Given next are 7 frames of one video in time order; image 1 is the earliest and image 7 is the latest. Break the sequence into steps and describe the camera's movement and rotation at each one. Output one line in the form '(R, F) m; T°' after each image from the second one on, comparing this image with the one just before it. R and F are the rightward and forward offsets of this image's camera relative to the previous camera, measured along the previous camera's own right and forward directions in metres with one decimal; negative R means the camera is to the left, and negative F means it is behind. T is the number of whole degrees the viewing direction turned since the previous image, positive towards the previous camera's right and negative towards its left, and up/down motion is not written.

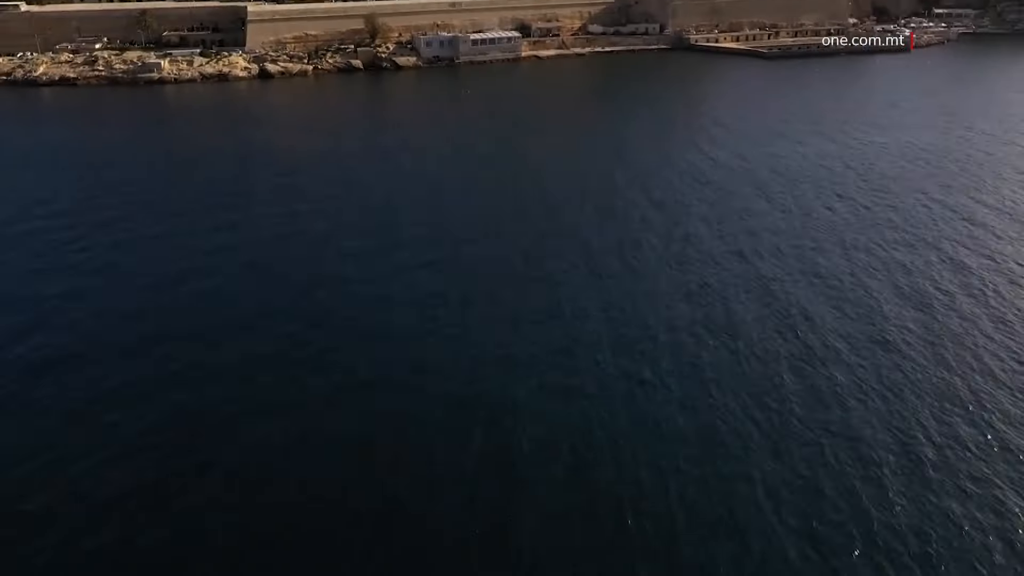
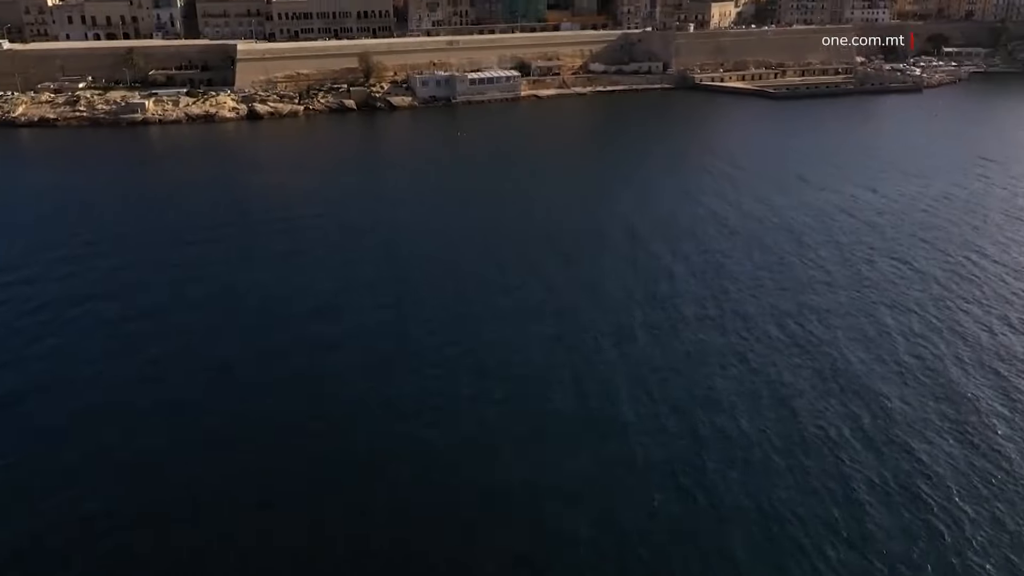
(-0.1, +1.3) m; 0°
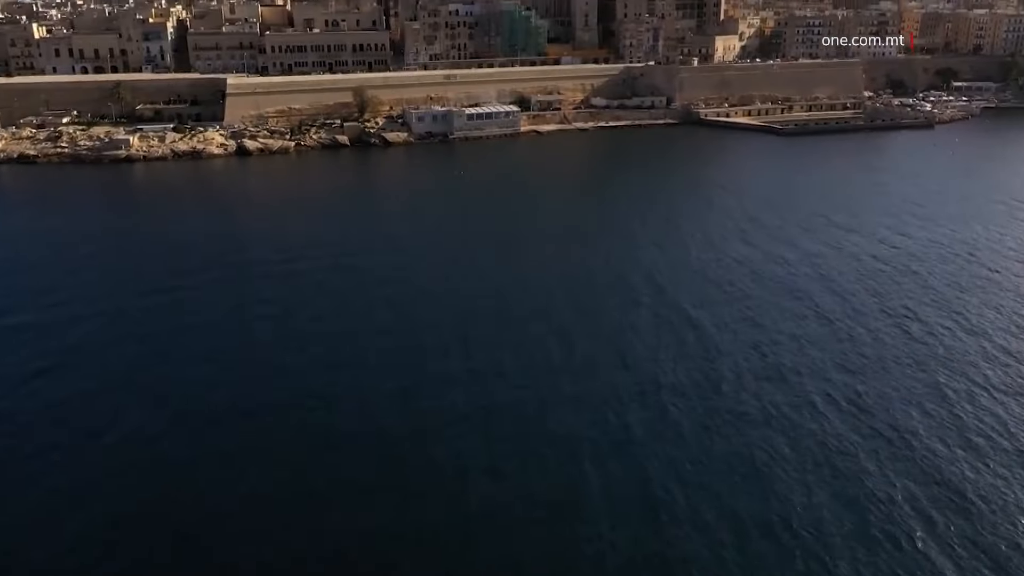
(0.0, +1.2) m; 0°
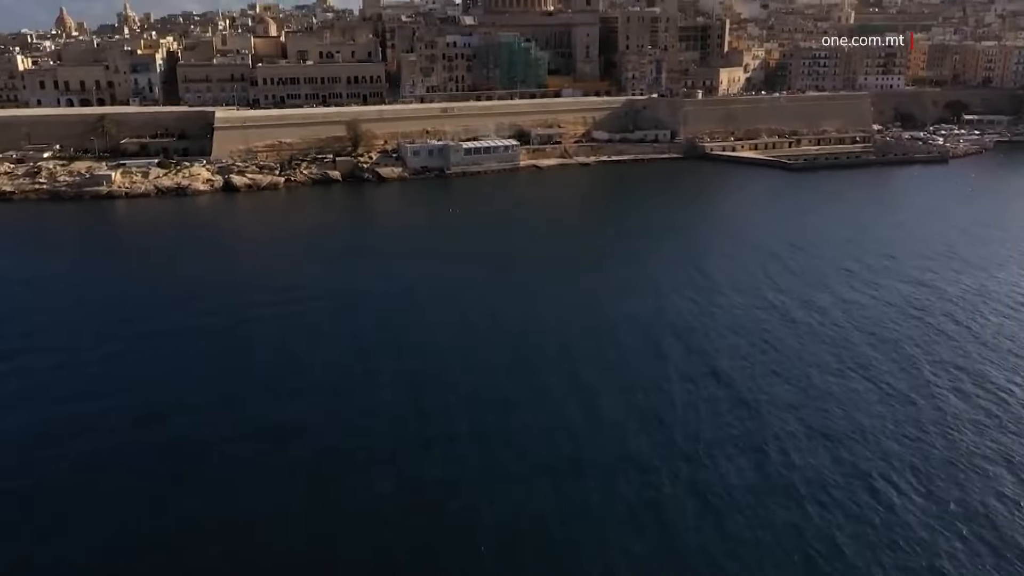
(0.0, +1.1) m; 0°
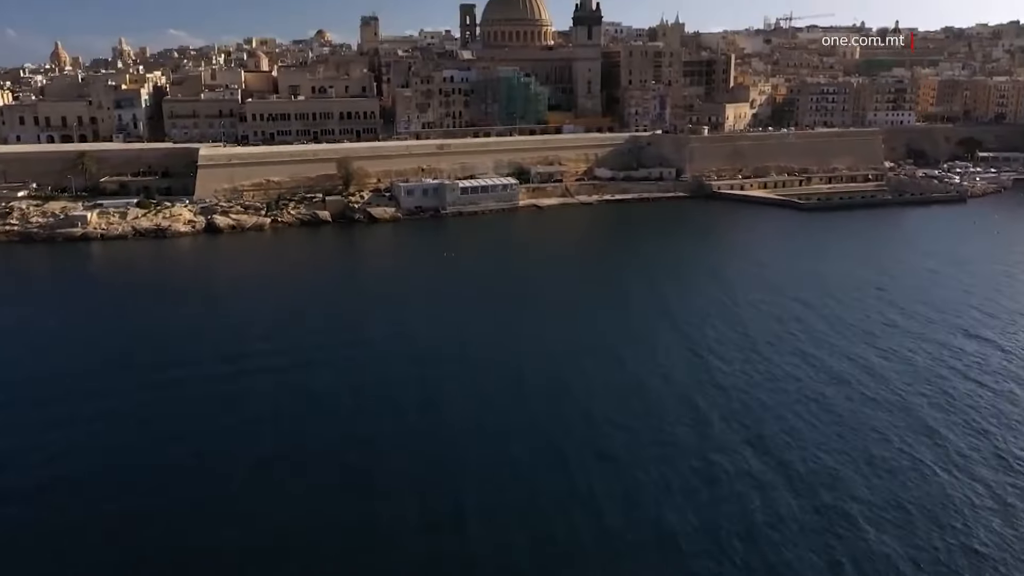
(0.0, +1.4) m; 0°
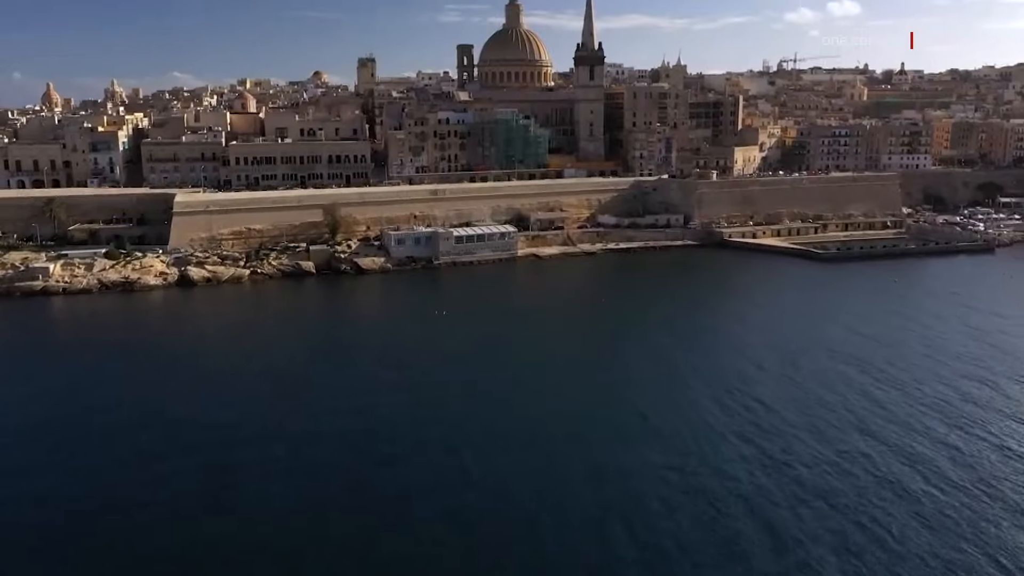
(0.0, +1.8) m; 0°
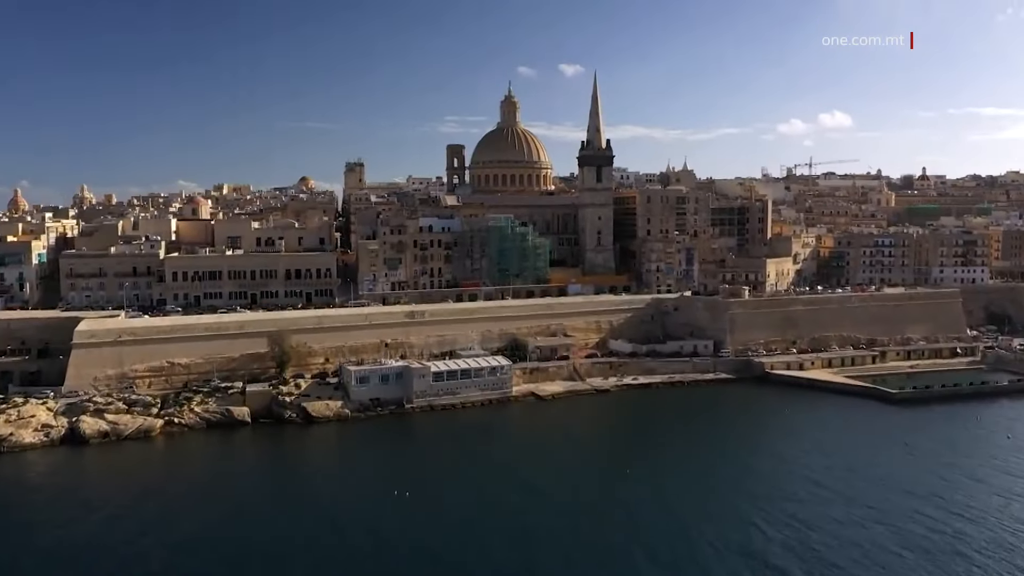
(+0.1, +4.9) m; 0°
